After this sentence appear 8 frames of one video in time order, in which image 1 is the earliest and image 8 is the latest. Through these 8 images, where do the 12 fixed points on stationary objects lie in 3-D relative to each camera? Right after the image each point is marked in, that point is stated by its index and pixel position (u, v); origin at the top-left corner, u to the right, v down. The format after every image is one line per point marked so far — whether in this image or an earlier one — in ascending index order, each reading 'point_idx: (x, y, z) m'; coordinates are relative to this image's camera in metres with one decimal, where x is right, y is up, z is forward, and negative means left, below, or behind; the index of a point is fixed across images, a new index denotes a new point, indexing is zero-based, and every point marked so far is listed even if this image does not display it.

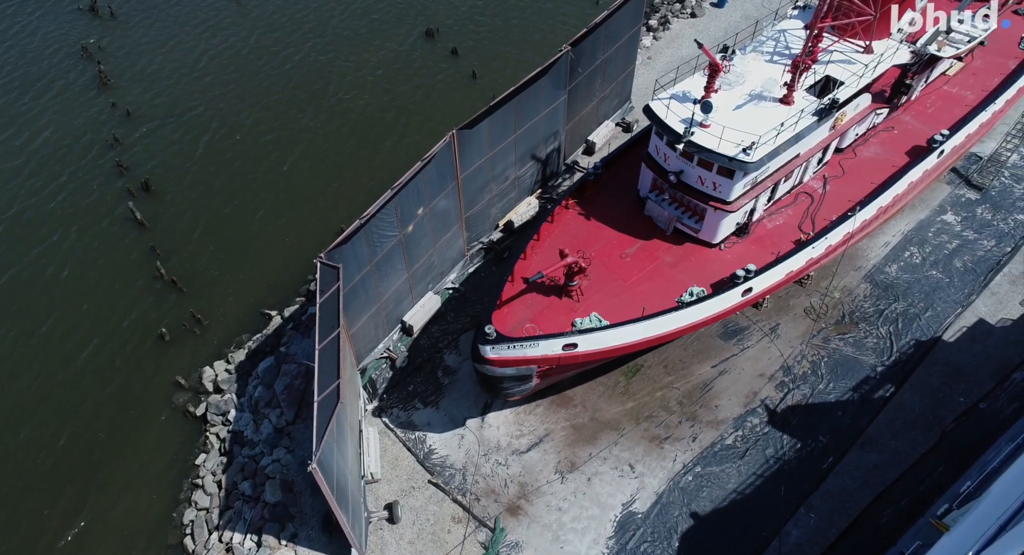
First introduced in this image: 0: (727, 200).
0: (+5.8, +2.1, +20.0) m
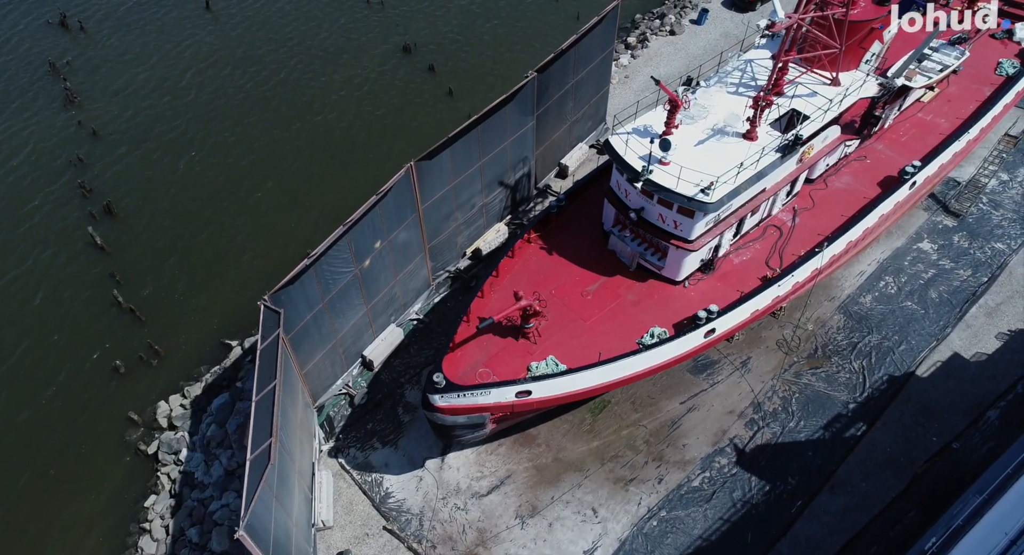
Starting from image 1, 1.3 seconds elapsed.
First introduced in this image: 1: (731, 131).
0: (+4.6, +1.0, +19.4) m
1: (+5.8, +3.8, +19.5) m
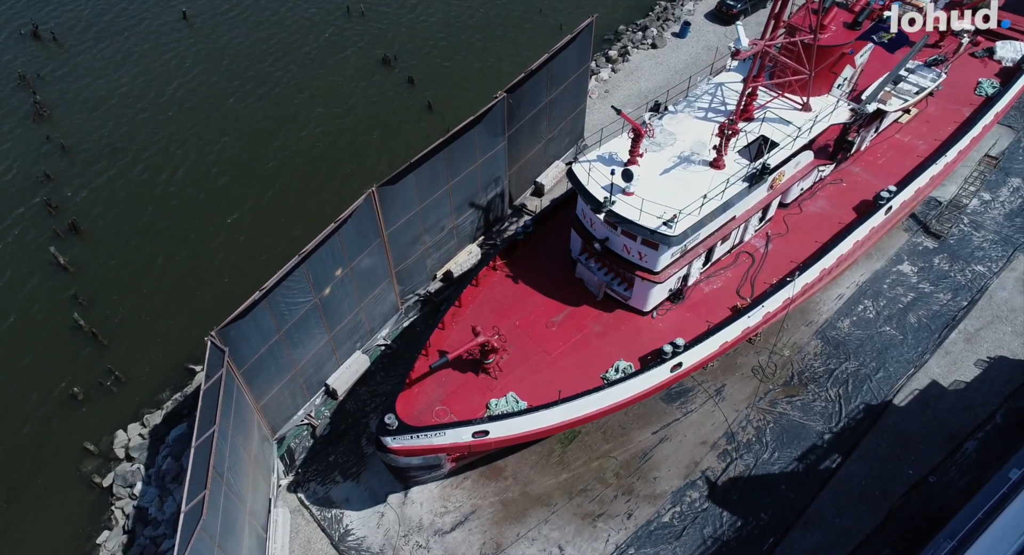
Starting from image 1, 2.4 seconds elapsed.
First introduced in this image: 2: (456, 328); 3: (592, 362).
0: (+3.6, +0.2, +18.8) m
1: (+4.7, +3.0, +18.9) m
2: (-1.5, -1.4, +20.0) m
3: (+2.1, -2.2, +19.2) m
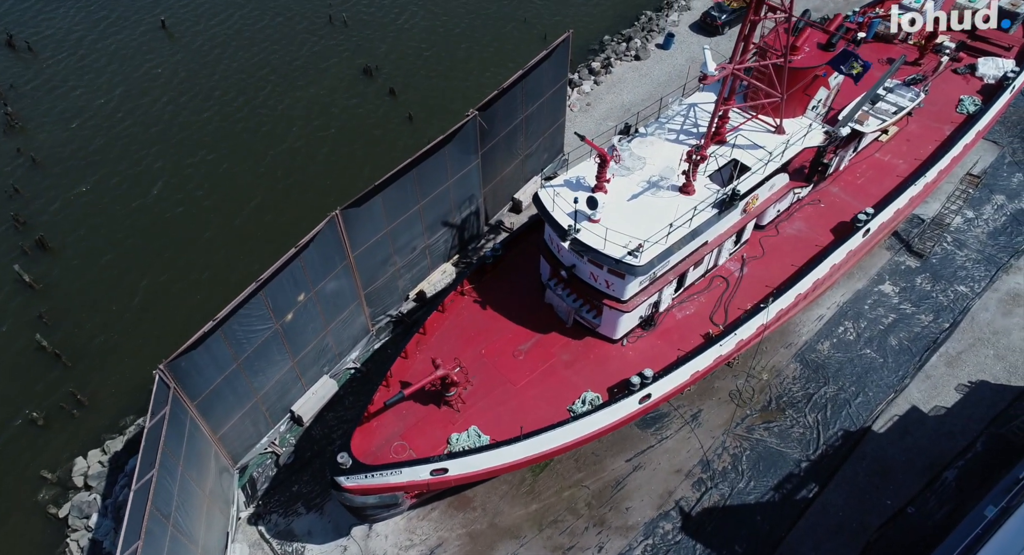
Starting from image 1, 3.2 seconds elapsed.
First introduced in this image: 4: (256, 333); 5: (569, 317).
0: (+2.7, -0.5, +18.2) m
1: (+3.8, +2.3, +18.3) m
2: (-2.4, -2.1, +19.3) m
3: (+1.2, -2.9, +18.6) m
4: (-6.9, -1.5, +19.8) m
5: (+1.5, -1.1, +19.8) m
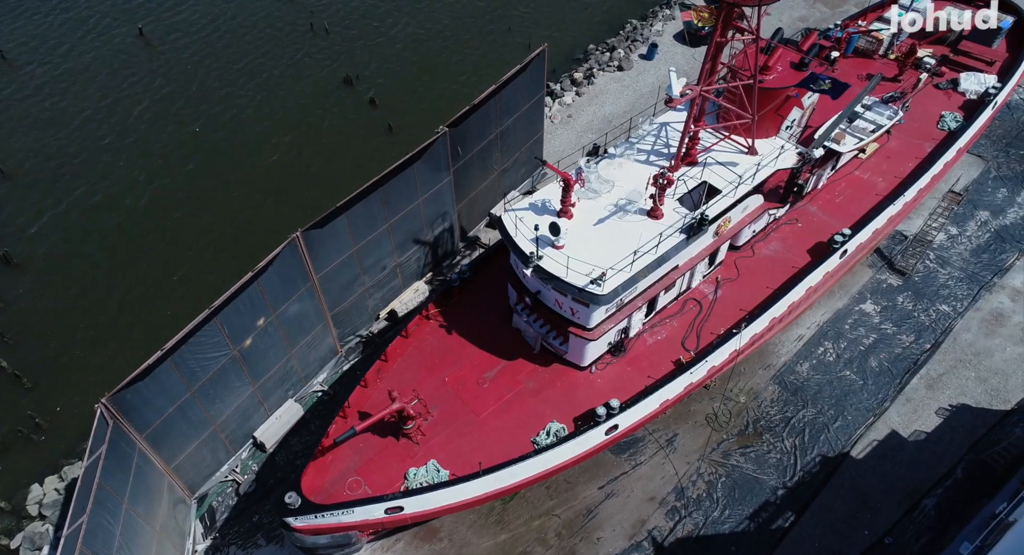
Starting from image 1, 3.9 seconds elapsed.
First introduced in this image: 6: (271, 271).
0: (+1.8, -1.2, +17.6) m
1: (+2.9, +1.7, +17.7) m
2: (-3.3, -2.7, +18.7) m
3: (+0.3, -3.6, +18.0) m
4: (-7.8, -2.2, +19.2) m
5: (+0.6, -1.7, +19.2) m
6: (-6.5, +0.2, +19.8) m
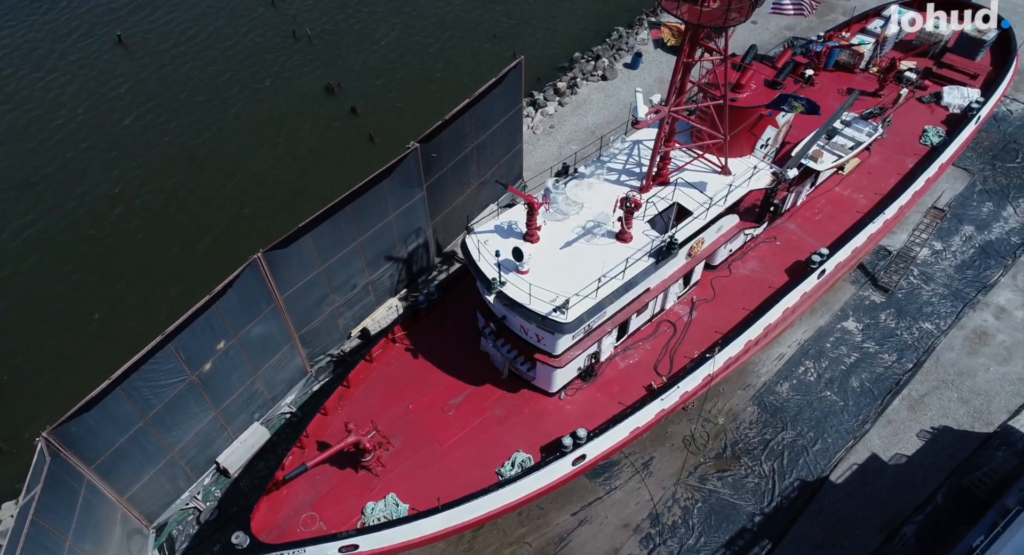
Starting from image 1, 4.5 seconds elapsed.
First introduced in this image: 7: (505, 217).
0: (+1.0, -1.7, +17.0) m
1: (+2.1, +1.1, +17.2) m
2: (-4.2, -3.3, +18.1) m
3: (-0.6, -4.1, +17.4) m
4: (-8.6, -2.7, +18.5) m
5: (-0.2, -2.3, +18.6) m
6: (-7.3, -0.4, +19.2) m
7: (-0.2, +1.4, +17.5) m
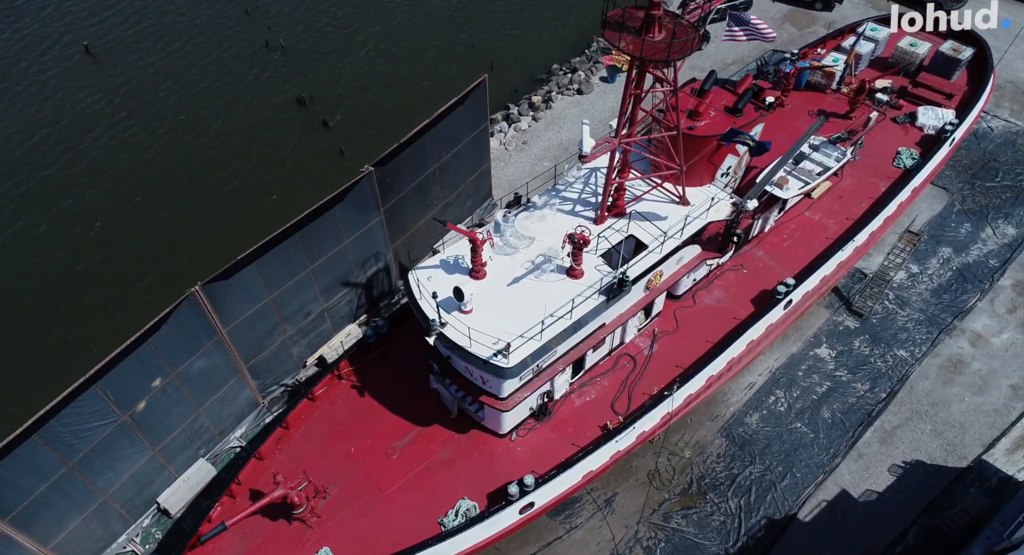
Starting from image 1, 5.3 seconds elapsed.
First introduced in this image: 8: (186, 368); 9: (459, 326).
0: (-0.2, -2.6, +16.2) m
1: (+0.9, +0.3, +16.4) m
2: (-5.4, -4.2, +17.1) m
3: (-1.8, -5.0, +16.5) m
4: (-9.9, -3.6, +17.5) m
5: (-1.4, -3.2, +17.8) m
6: (-8.6, -1.3, +18.3) m
7: (-1.4, +0.6, +16.6) m
8: (-8.6, -2.4, +19.5) m
9: (-1.1, -1.0, +15.4) m
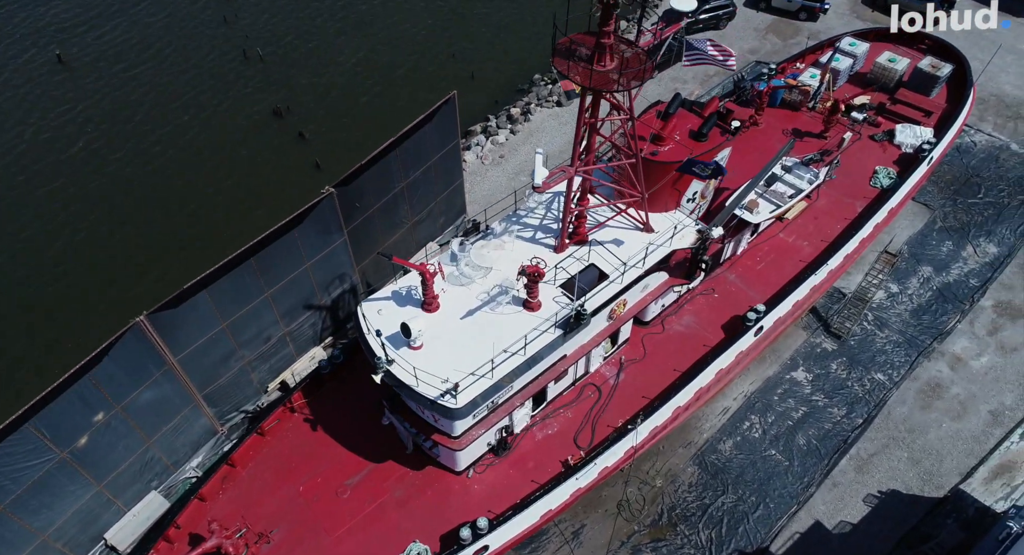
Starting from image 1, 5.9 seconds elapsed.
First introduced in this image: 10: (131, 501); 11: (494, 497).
0: (-1.2, -3.3, +15.5) m
1: (-0.1, -0.4, +15.7) m
2: (-6.4, -4.8, +16.4) m
3: (-2.8, -5.7, +15.8) m
4: (-10.8, -4.3, +16.8) m
5: (-2.4, -3.9, +17.1) m
6: (-9.6, -2.0, +17.5) m
7: (-2.4, -0.1, +15.9) m
8: (-9.6, -3.1, +18.7) m
9: (-2.0, -1.7, +14.7) m
10: (-10.4, -6.1, +20.1) m
11: (-0.4, -5.0, +16.7) m
